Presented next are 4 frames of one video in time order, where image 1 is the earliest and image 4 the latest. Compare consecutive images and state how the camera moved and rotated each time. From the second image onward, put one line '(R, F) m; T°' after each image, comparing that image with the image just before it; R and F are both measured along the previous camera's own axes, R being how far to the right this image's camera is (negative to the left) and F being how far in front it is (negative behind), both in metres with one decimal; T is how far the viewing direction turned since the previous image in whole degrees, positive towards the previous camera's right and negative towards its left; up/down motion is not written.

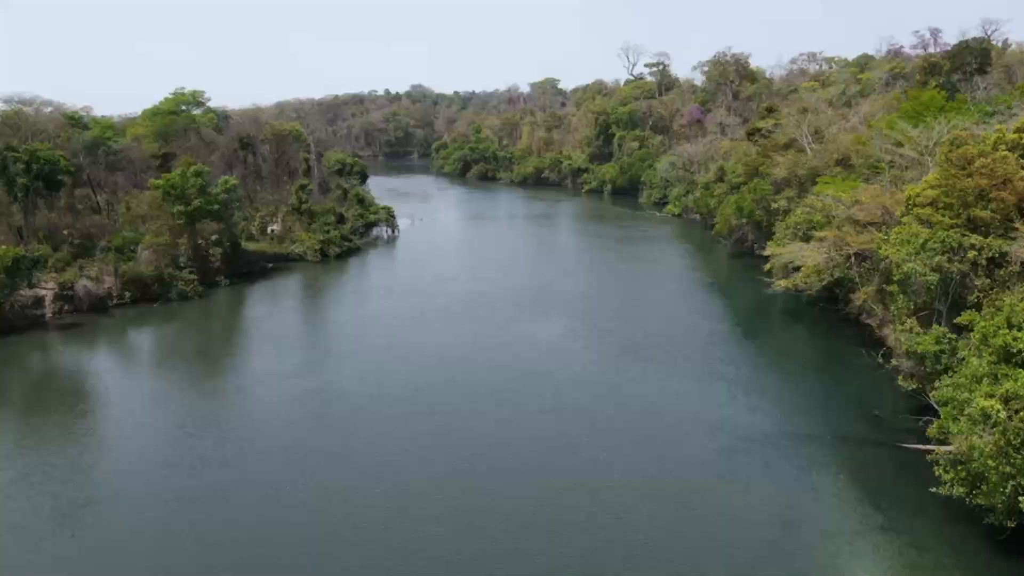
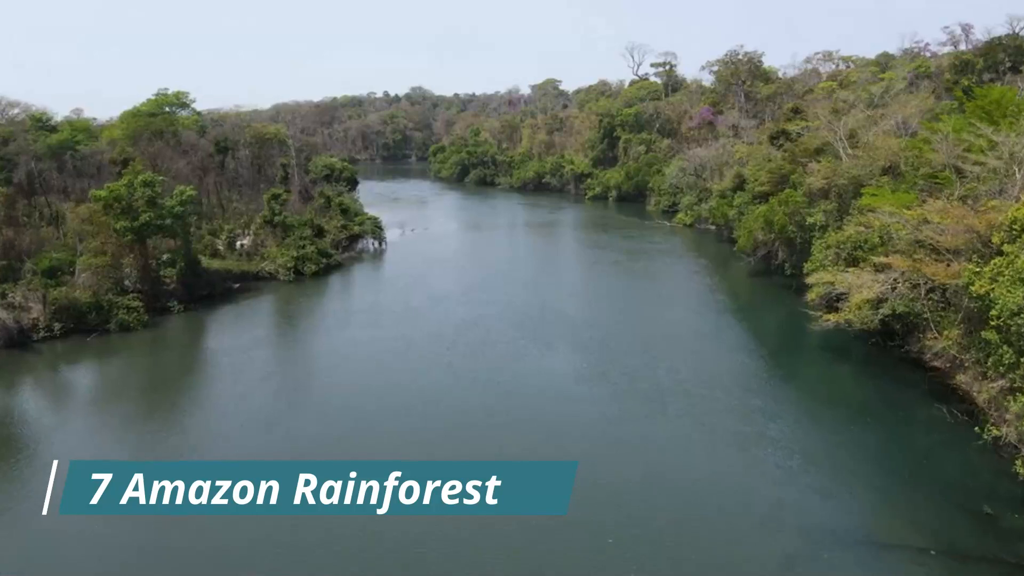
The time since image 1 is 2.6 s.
(+0.2, +4.4) m; 0°
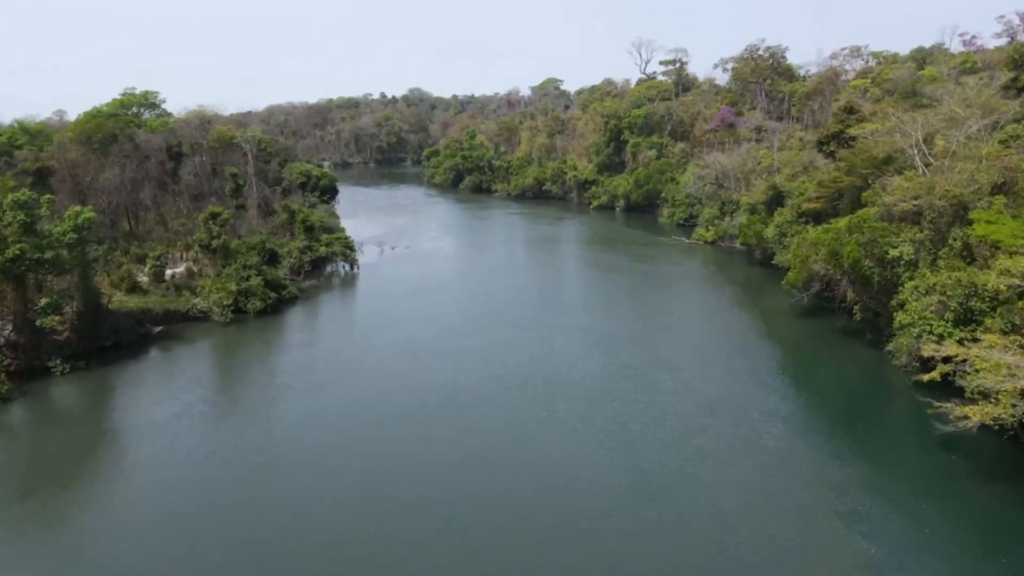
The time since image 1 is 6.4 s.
(+0.3, +7.0) m; 0°
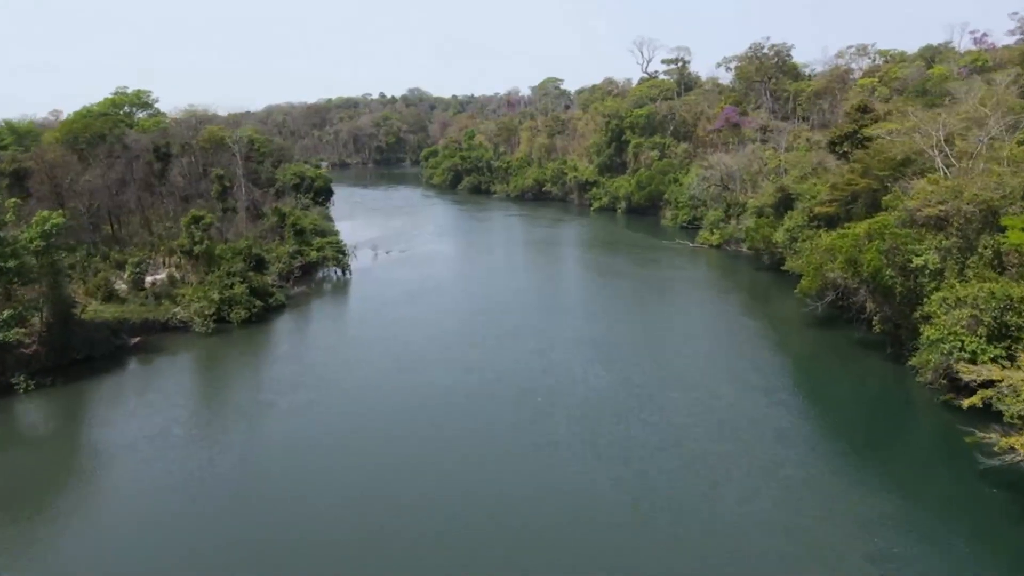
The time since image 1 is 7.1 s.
(+0.1, +1.5) m; 0°
